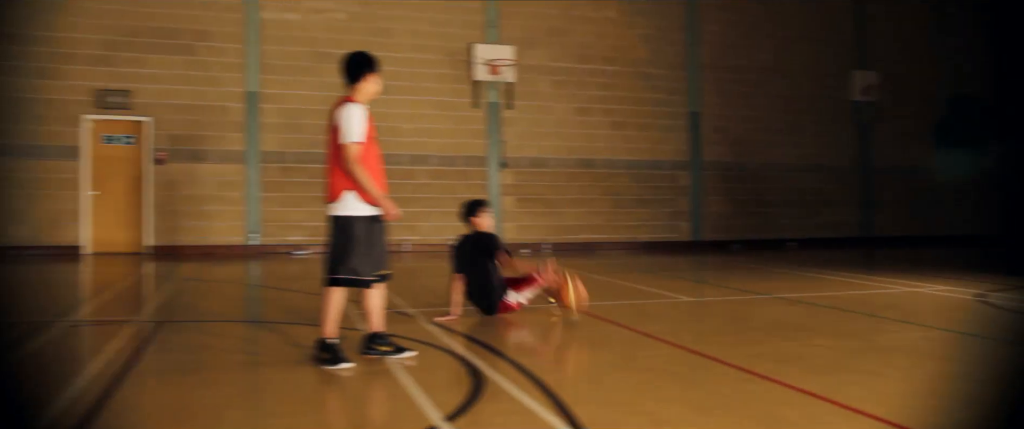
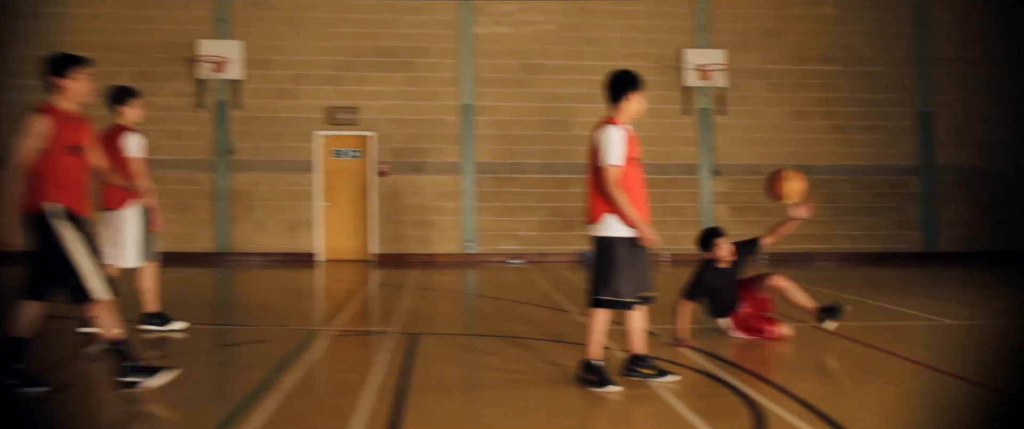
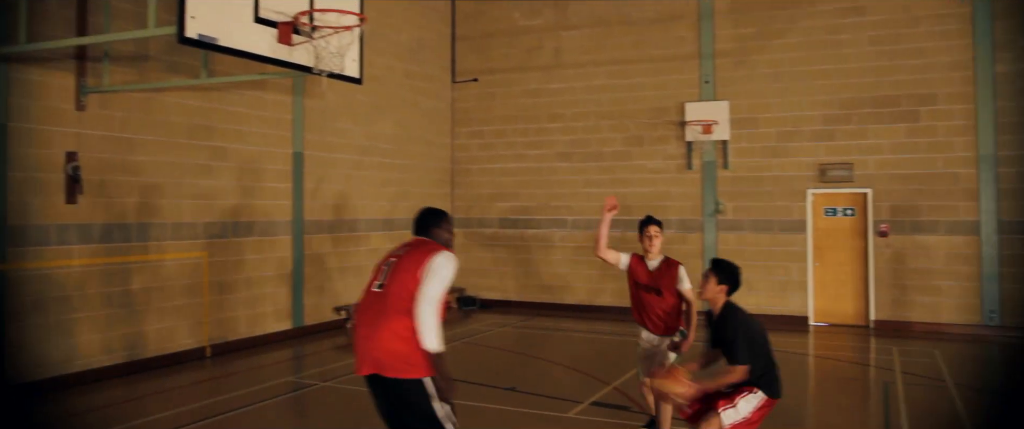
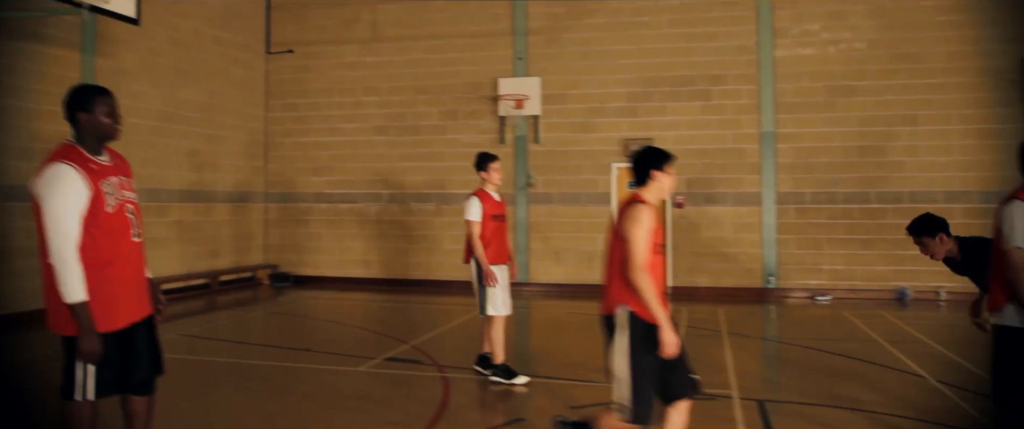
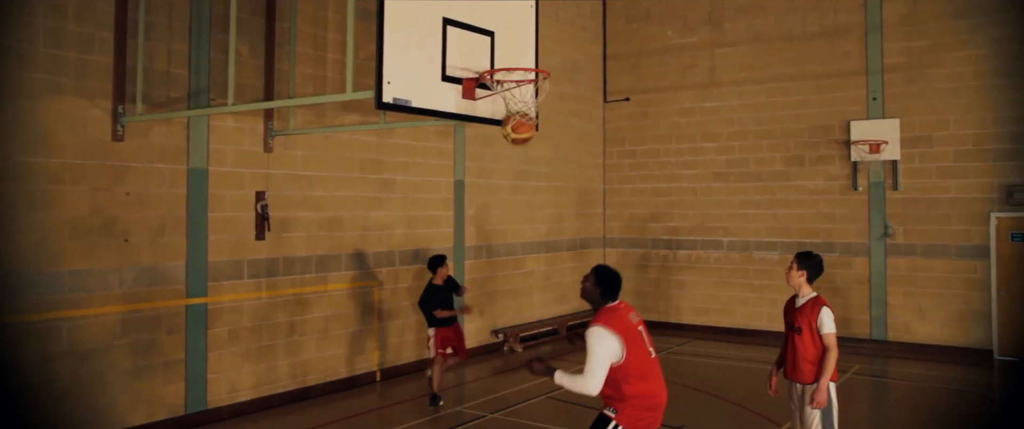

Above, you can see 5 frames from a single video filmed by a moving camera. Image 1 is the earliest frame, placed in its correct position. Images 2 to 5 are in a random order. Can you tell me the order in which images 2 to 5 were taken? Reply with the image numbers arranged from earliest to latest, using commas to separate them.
2, 4, 3, 5
